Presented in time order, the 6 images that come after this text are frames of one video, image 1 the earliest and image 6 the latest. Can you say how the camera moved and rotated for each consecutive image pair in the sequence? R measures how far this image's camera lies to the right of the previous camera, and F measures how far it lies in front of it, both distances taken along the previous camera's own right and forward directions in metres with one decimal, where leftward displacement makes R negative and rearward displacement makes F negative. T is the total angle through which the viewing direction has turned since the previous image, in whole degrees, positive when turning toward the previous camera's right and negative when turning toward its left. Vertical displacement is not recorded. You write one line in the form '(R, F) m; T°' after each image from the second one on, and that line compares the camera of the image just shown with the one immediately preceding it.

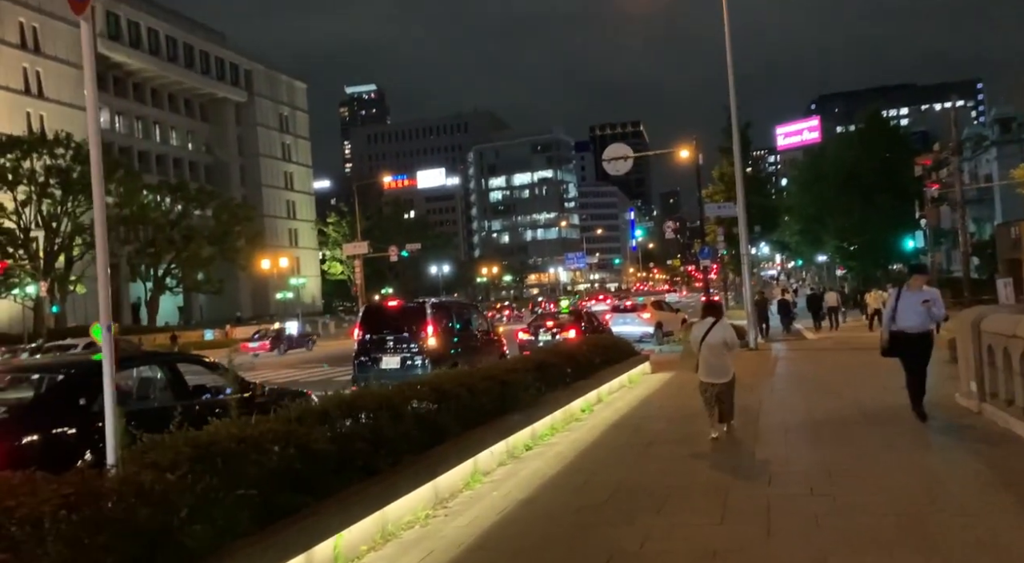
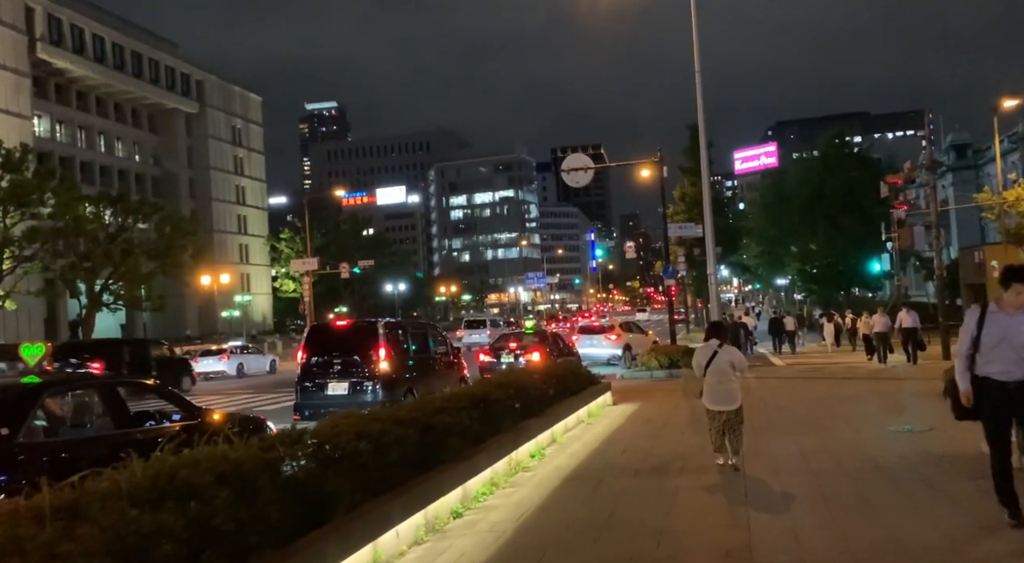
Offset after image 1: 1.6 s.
(+0.2, +1.6) m; +2°
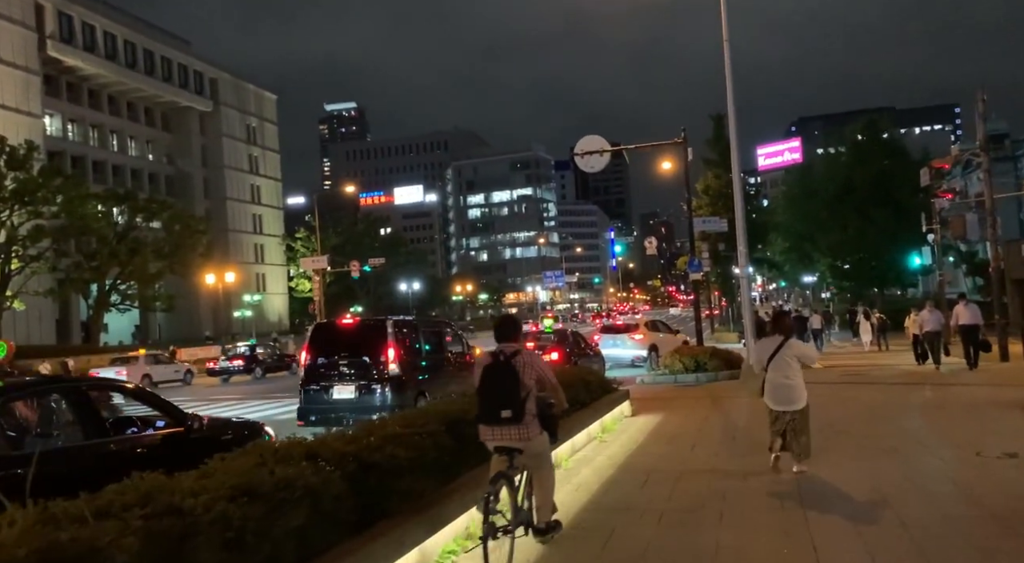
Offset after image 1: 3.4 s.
(+0.1, +1.3) m; -1°
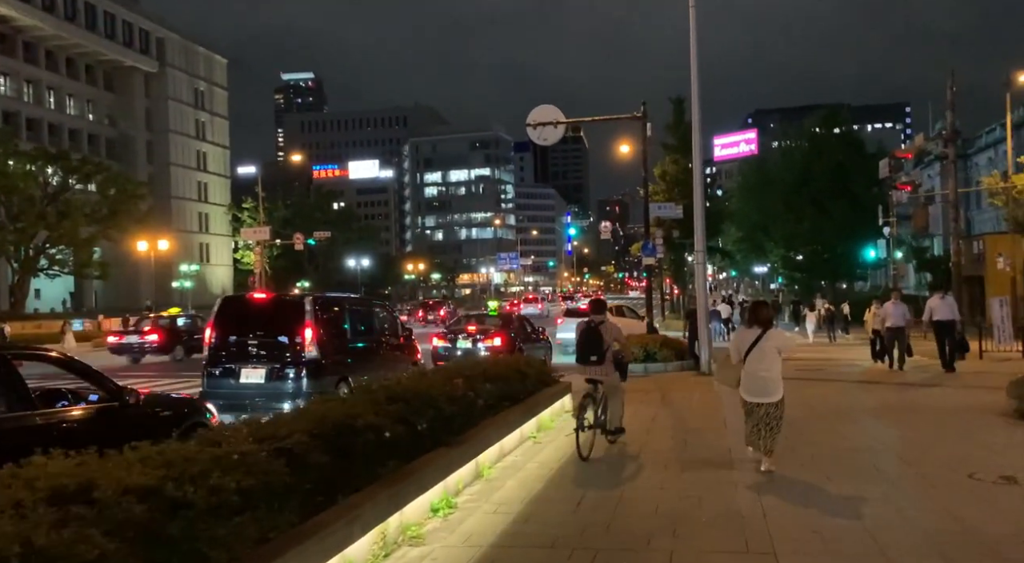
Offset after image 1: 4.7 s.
(+0.3, +1.5) m; +3°
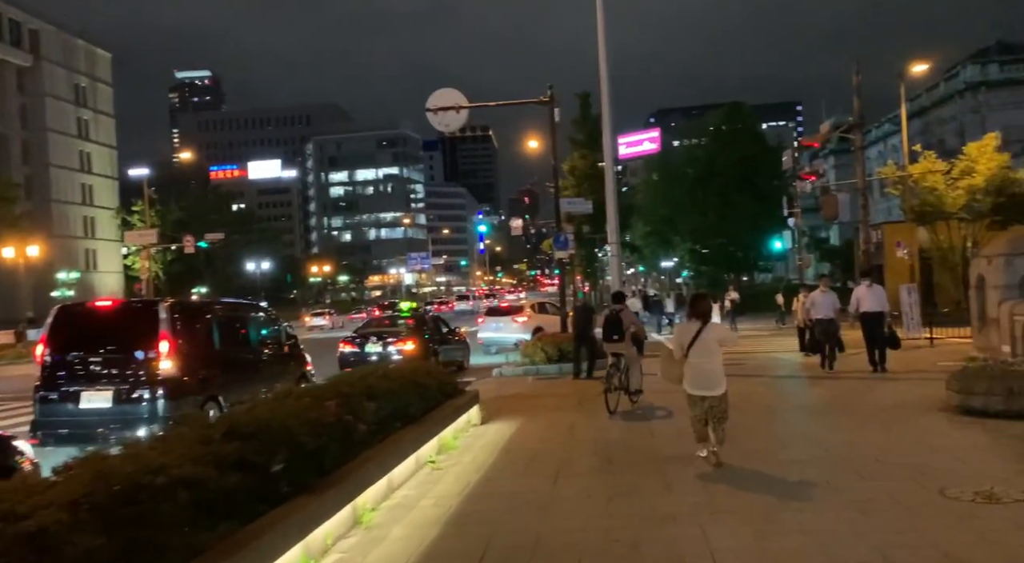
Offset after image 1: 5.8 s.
(+0.2, +1.9) m; +5°
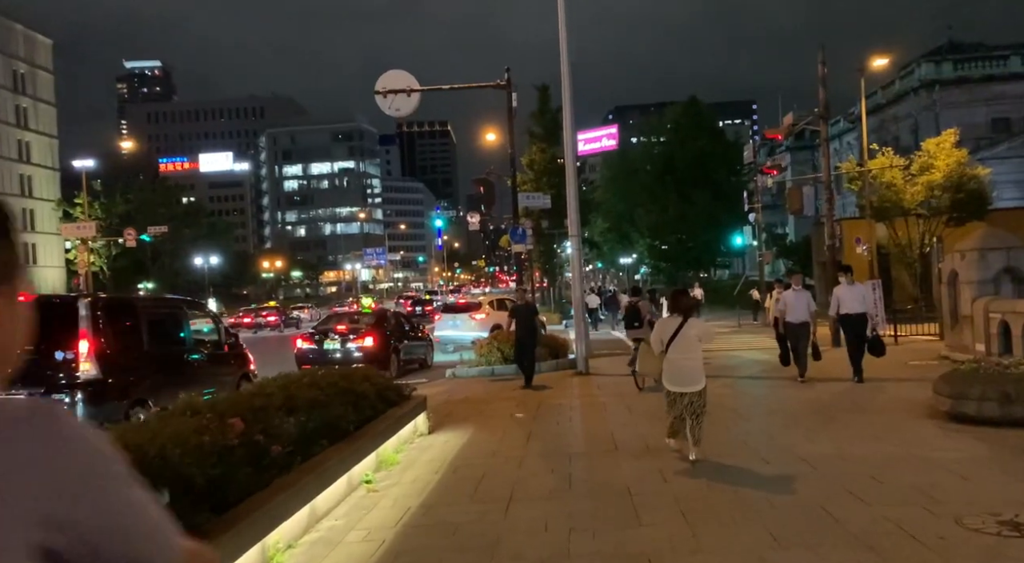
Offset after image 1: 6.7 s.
(+0.1, +1.3) m; +2°
